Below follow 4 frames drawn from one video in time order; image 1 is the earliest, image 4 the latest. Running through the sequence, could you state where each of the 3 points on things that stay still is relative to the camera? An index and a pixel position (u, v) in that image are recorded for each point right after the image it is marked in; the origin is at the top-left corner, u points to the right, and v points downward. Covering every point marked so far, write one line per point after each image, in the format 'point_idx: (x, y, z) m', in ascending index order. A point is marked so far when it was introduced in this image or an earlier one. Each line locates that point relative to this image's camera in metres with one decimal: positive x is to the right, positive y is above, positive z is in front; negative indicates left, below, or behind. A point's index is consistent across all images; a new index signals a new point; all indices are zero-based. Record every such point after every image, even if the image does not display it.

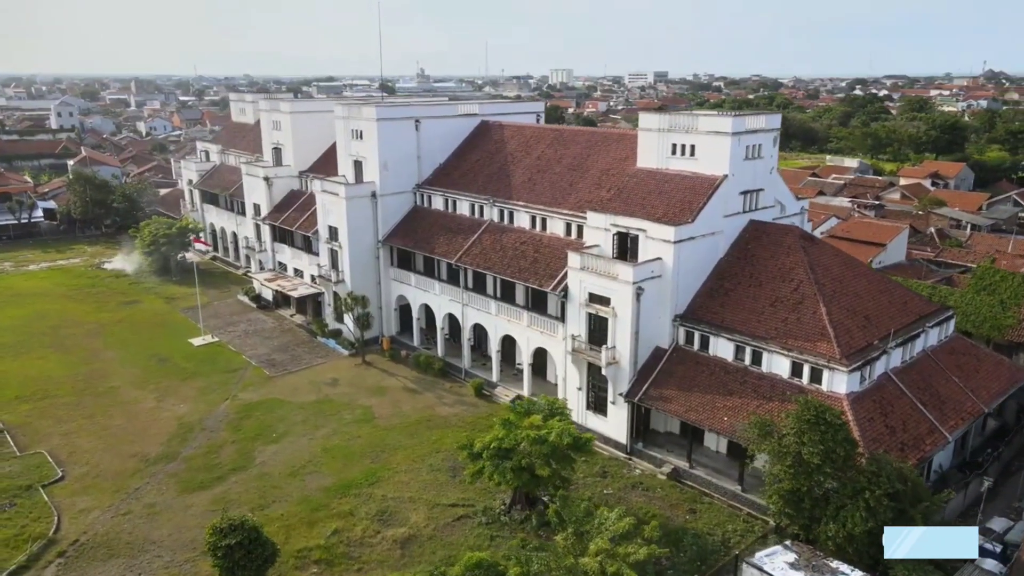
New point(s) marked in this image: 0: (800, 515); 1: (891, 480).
0: (+7.7, -6.1, +19.1) m
1: (+9.9, -5.0, +18.4) m
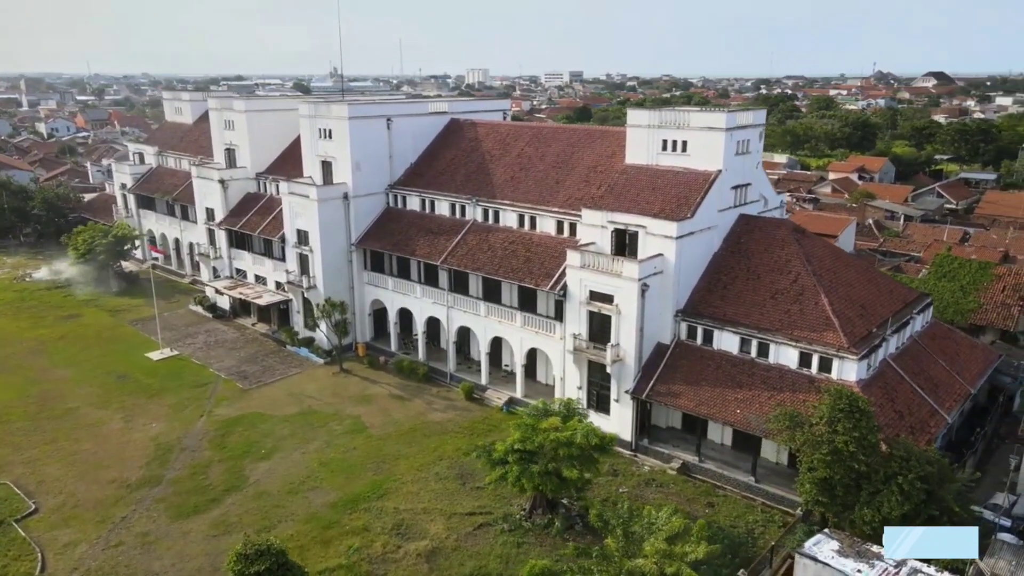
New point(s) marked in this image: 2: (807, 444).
0: (+8.8, -5.9, +19.4) m
1: (+11.0, -4.7, +19.0) m
2: (+8.3, -4.4, +19.8) m
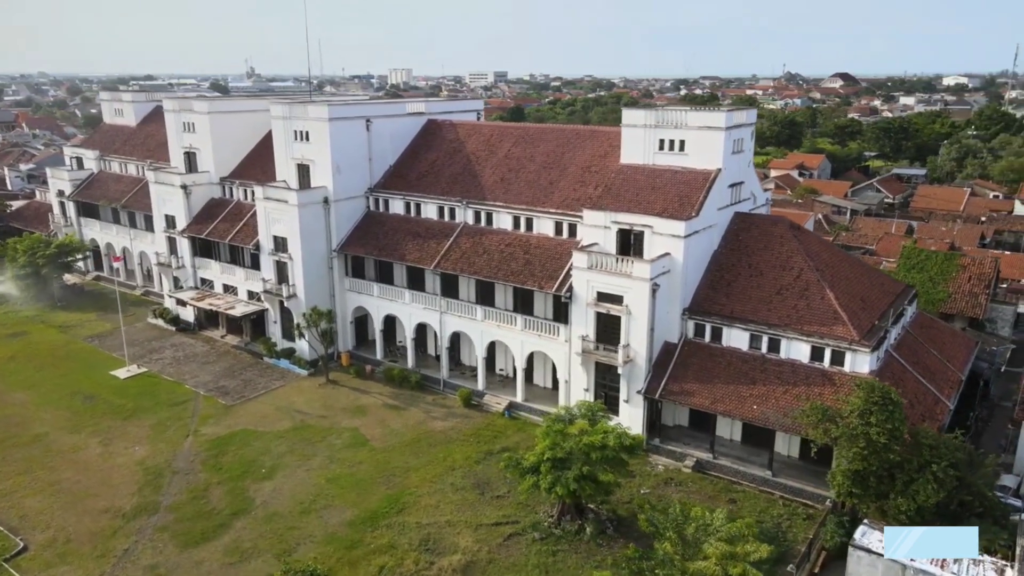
0: (+10.0, -5.7, +19.8) m
1: (+12.2, -4.5, +19.6) m
2: (+9.4, -4.3, +20.2) m
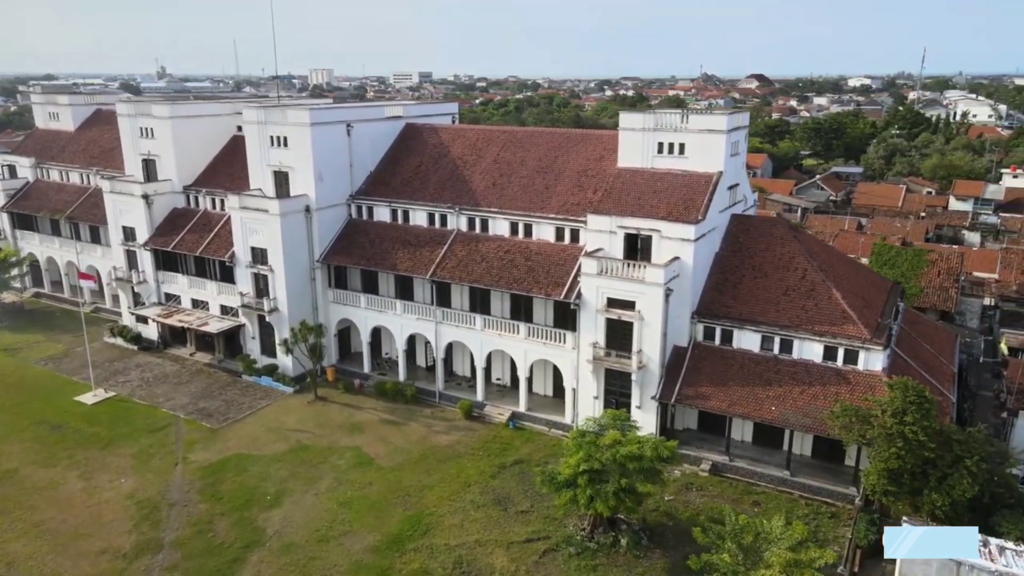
0: (+11.1, -5.8, +20.1) m
1: (+13.3, -4.5, +20.2) m
2: (+10.5, -4.3, +20.5) m
